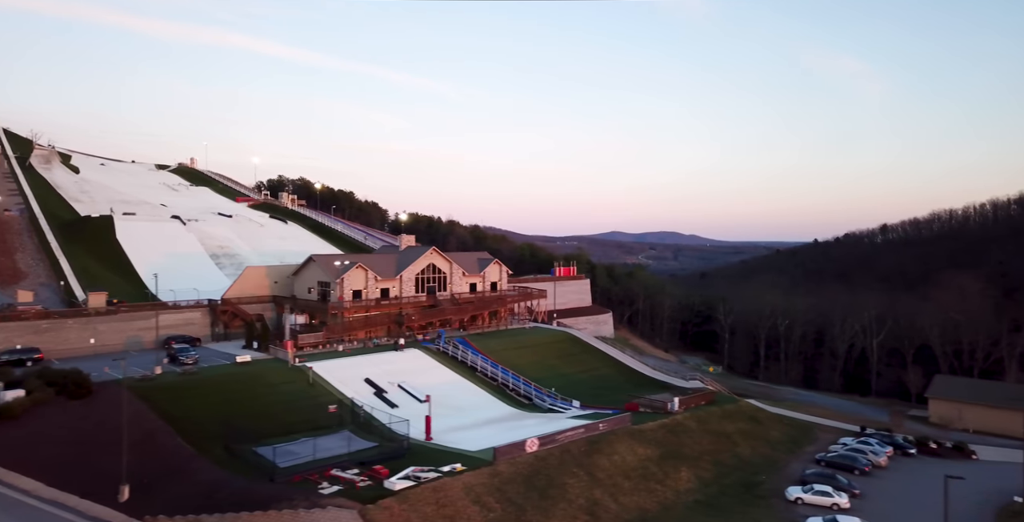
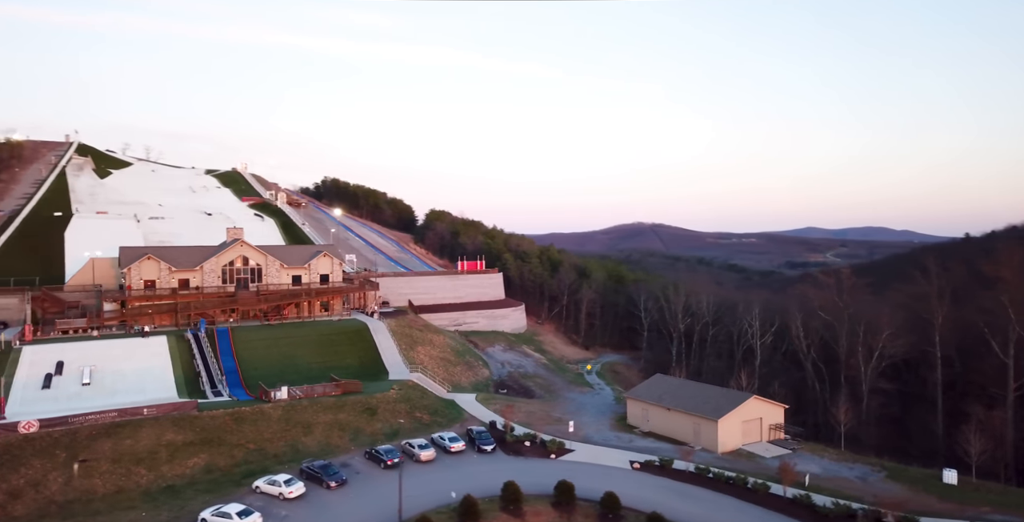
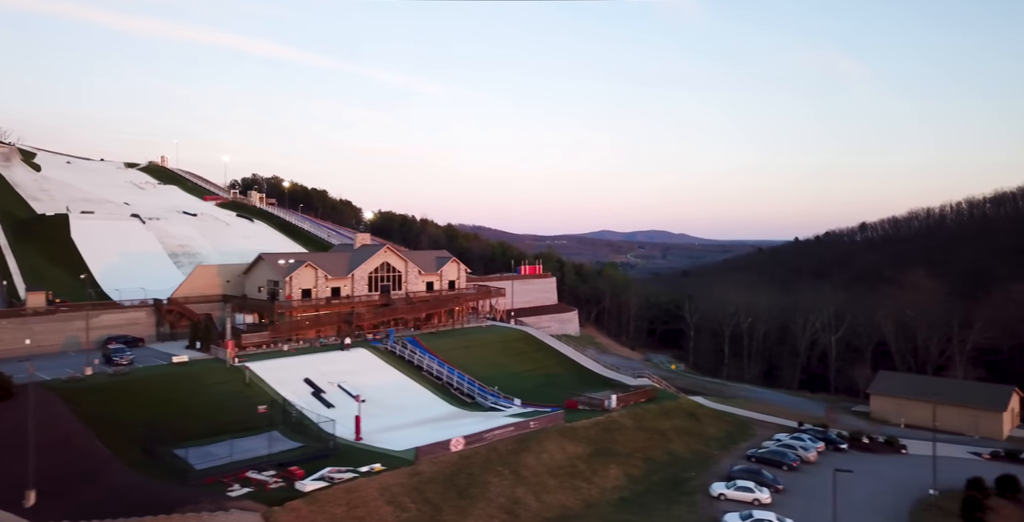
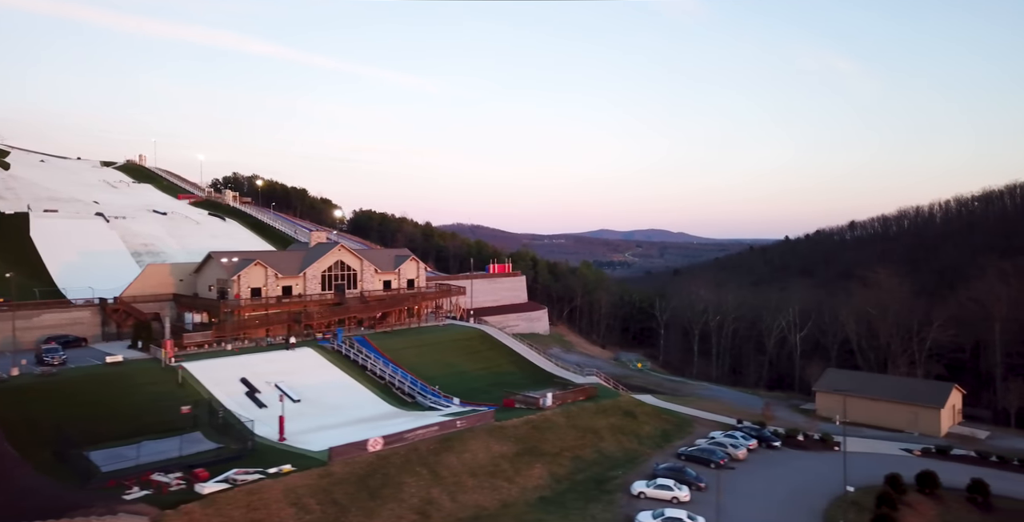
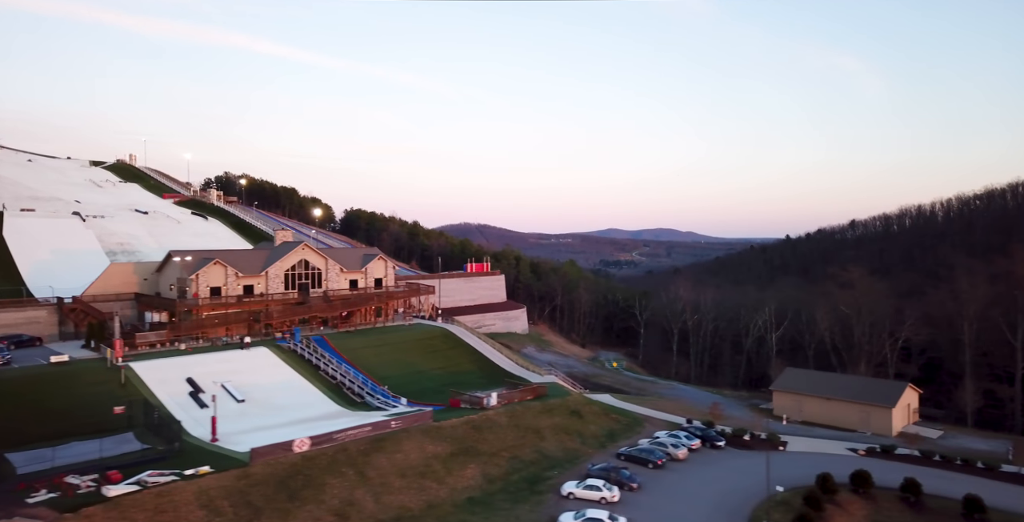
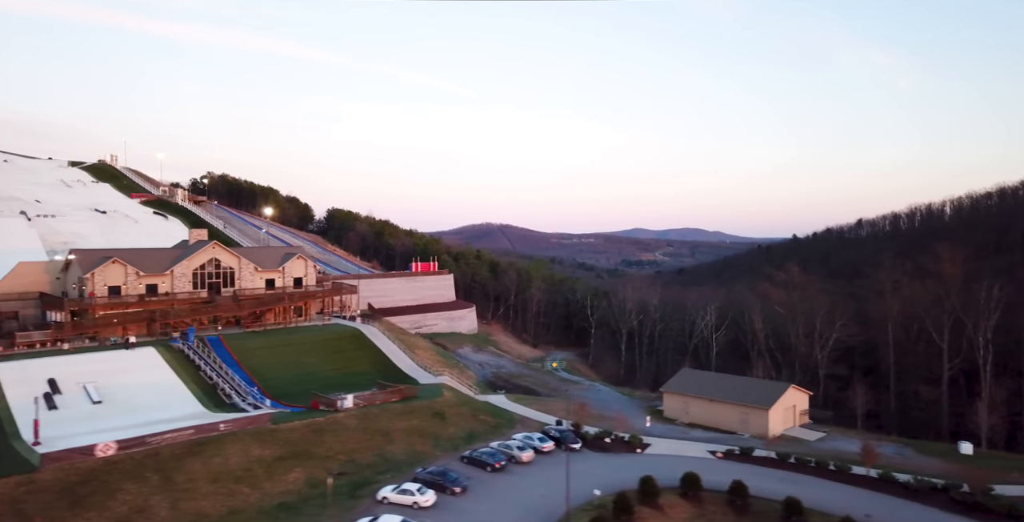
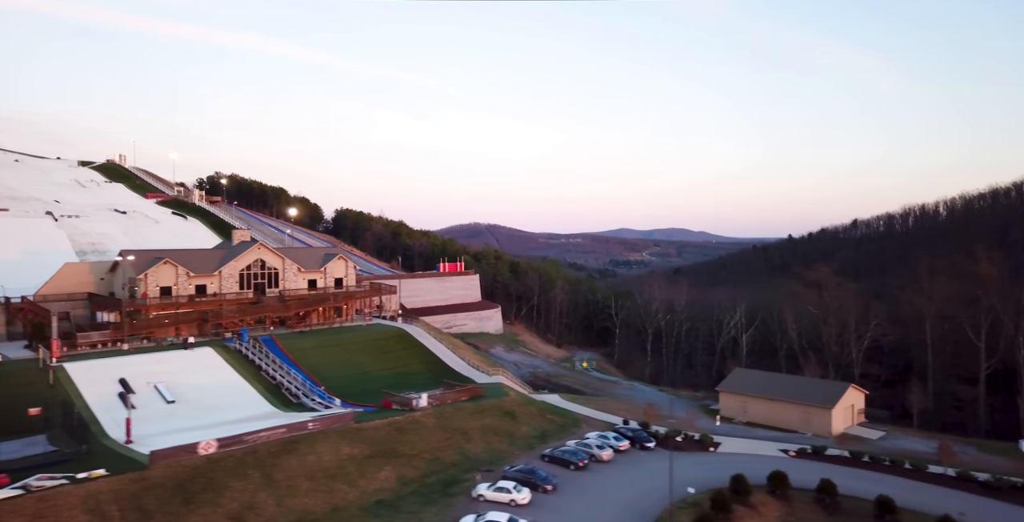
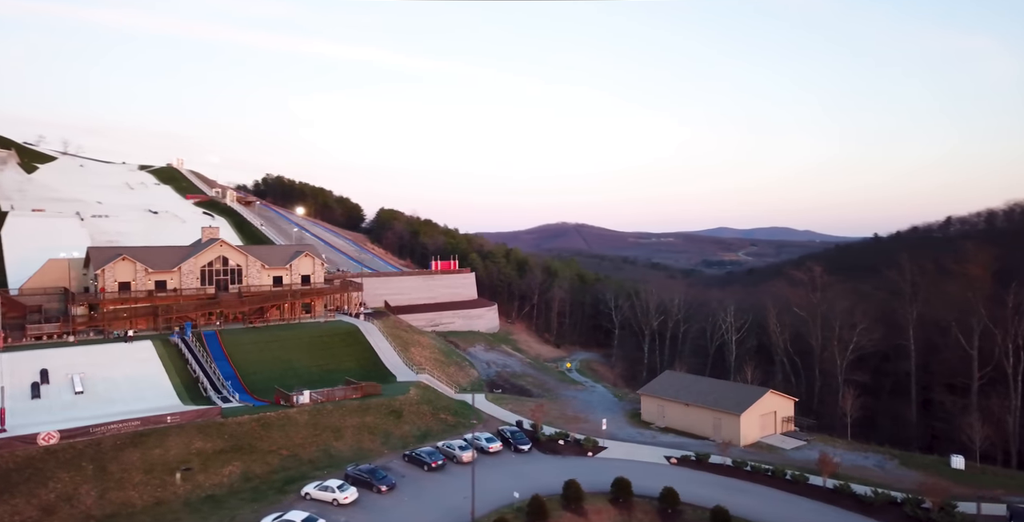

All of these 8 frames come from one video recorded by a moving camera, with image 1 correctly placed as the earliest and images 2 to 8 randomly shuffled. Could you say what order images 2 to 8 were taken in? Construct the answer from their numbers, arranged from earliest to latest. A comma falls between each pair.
3, 4, 5, 7, 6, 8, 2
